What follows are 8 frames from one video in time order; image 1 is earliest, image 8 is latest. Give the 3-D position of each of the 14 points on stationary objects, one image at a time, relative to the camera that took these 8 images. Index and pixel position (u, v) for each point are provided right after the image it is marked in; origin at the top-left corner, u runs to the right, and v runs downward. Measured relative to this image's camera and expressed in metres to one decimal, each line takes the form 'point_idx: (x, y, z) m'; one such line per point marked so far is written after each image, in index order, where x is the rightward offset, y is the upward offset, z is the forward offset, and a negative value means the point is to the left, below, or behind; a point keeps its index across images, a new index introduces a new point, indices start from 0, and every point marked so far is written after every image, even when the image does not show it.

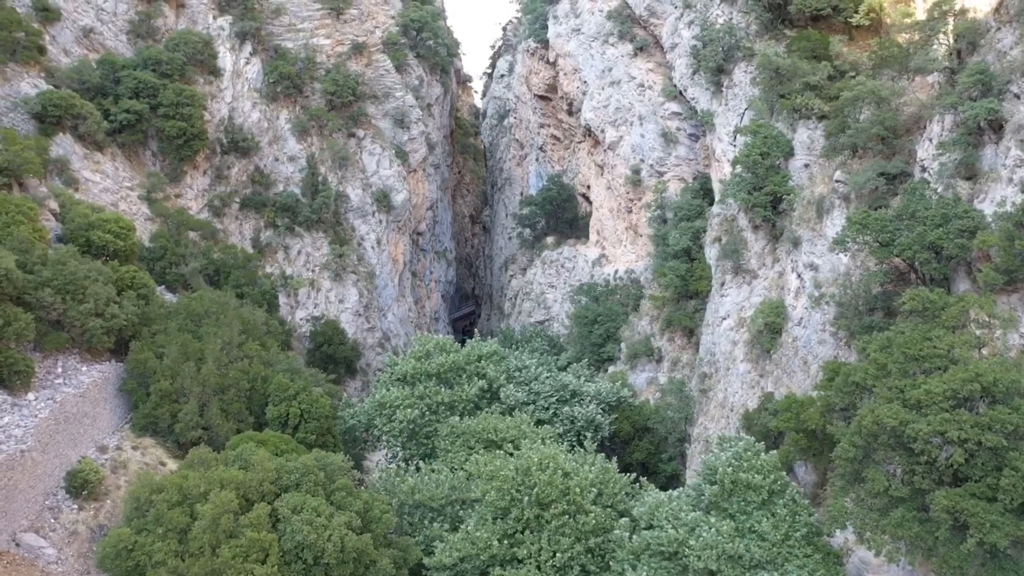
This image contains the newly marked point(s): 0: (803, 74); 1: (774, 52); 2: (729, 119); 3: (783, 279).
0: (+6.1, +4.5, +14.7) m
1: (+5.8, +5.2, +15.6) m
2: (+5.1, +4.0, +16.5) m
3: (+5.5, +0.2, +14.3) m
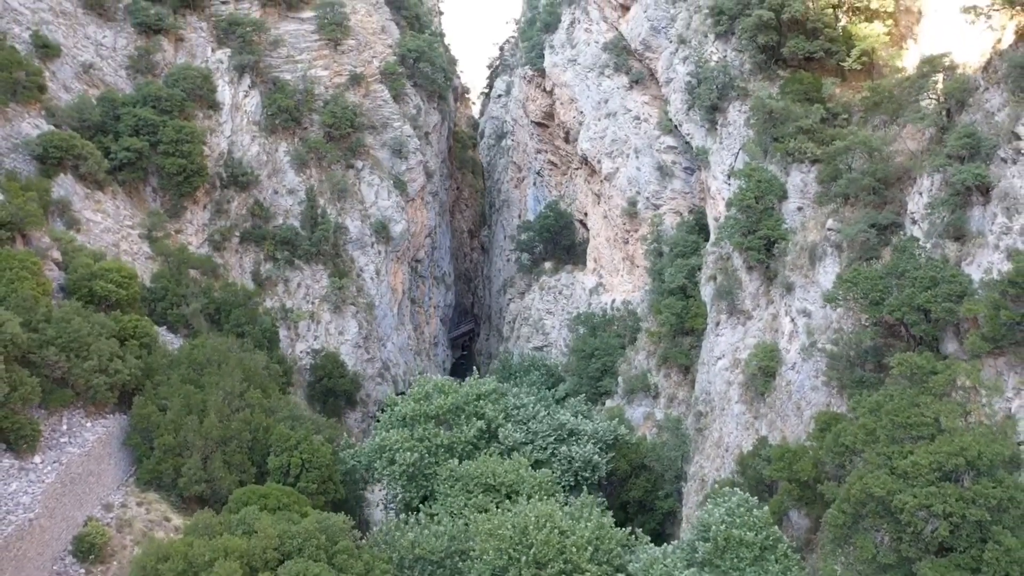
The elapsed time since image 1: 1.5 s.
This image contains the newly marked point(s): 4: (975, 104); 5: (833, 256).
0: (+6.0, +3.6, +14.9) m
1: (+5.7, +4.3, +15.7) m
2: (+5.0, +3.1, +16.7) m
3: (+5.4, -0.7, +14.5) m
4: (+7.3, +2.9, +11.1) m
5: (+6.0, +0.6, +13.2) m
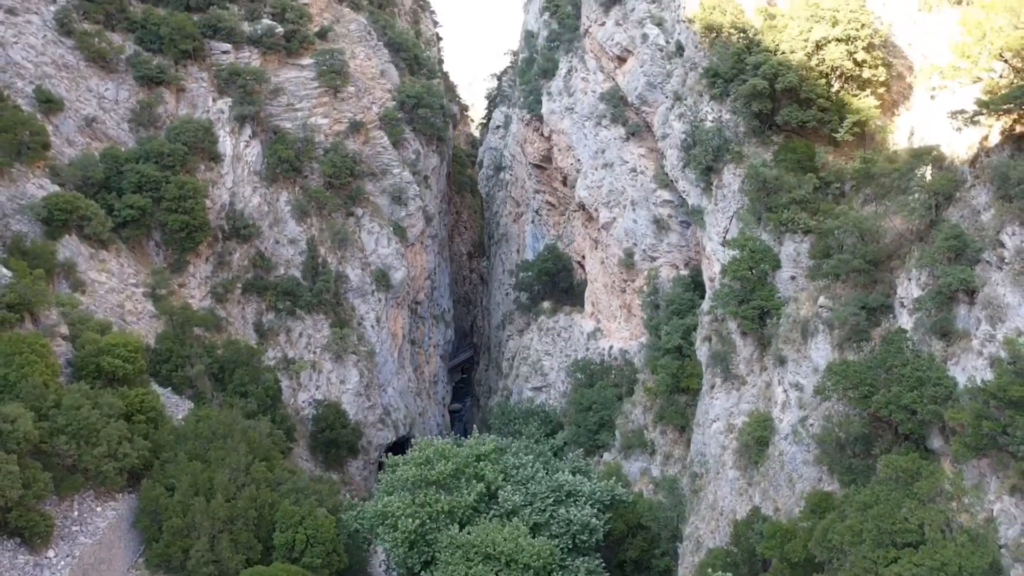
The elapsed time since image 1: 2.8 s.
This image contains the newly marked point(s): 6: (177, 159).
0: (+6.0, +2.1, +15.2) m
1: (+5.7, +2.9, +16.0) m
2: (+5.0, +1.6, +16.9) m
3: (+5.4, -2.2, +14.8) m
4: (+7.3, +1.4, +11.4) m
5: (+6.0, -0.9, +13.5) m
6: (-9.3, +3.6, +19.7) m
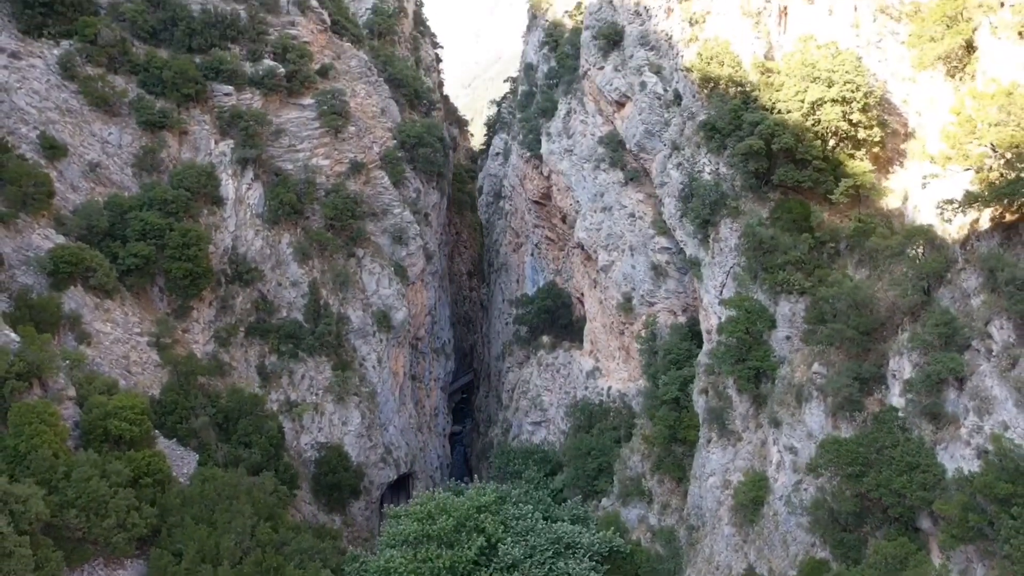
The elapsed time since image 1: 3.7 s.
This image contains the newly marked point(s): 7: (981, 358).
0: (+6.0, +0.8, +15.4) m
1: (+5.7, +1.6, +16.3) m
2: (+4.9, +0.4, +17.2) m
3: (+5.4, -3.5, +15.1) m
4: (+7.3, +0.1, +11.7) m
5: (+5.9, -2.2, +13.7) m
6: (-9.4, +2.3, +20.0) m
7: (+7.1, -1.1, +10.7) m
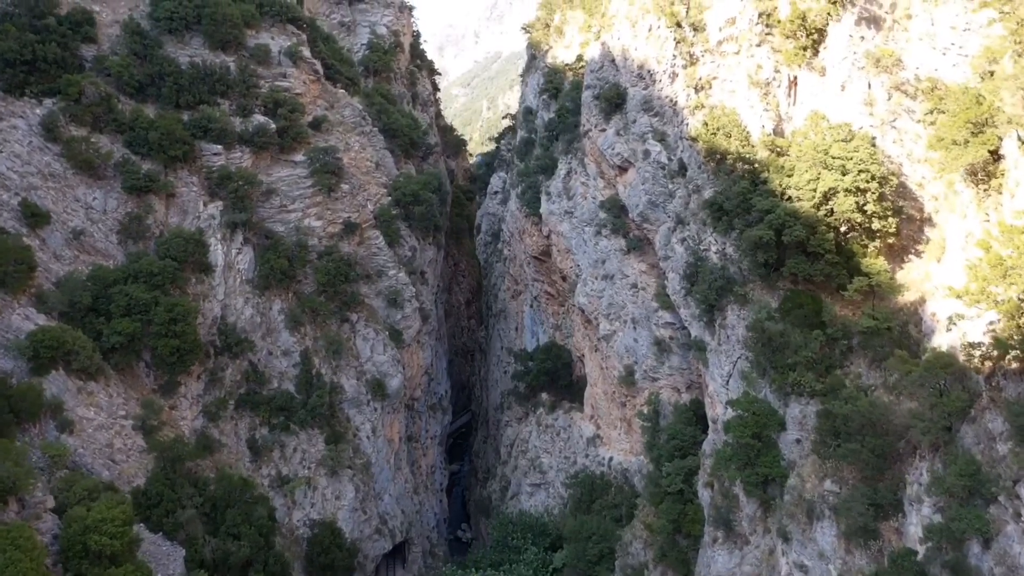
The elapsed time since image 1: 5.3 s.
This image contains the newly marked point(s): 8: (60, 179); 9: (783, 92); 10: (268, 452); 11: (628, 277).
0: (+5.9, -1.3, +14.7) m
1: (+5.6, -0.5, +15.6) m
2: (+4.9, -1.7, +16.5) m
3: (+5.3, -5.6, +14.5) m
4: (+7.2, -2.0, +11.0) m
5: (+5.9, -4.3, +13.1) m
6: (-9.4, +0.3, +19.3) m
7: (+7.1, -3.2, +10.1) m
8: (-12.7, +3.0, +19.9) m
9: (+6.7, +4.8, +17.4) m
10: (-6.8, -4.6, +19.9) m
11: (+3.3, +0.3, +19.9) m
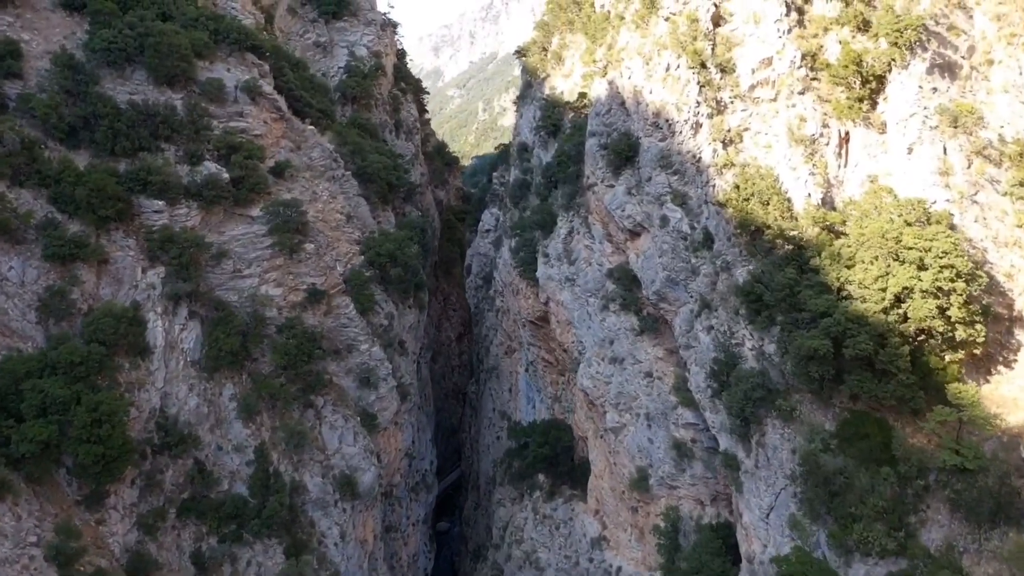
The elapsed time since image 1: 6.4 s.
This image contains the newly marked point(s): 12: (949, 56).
0: (+5.7, -3.4, +11.6) m
1: (+5.4, -2.6, +12.5) m
2: (+4.7, -3.8, +13.4) m
3: (+5.2, -7.7, +11.4) m
4: (+7.0, -4.2, +7.9) m
5: (+5.7, -6.4, +10.0) m
6: (-9.6, -1.8, +16.2) m
7: (+6.9, -5.3, +7.0) m
8: (-12.9, +0.9, +16.8) m
9: (+6.5, +2.8, +14.3) m
10: (-7.0, -6.7, +16.8) m
11: (+3.1, -1.8, +16.8) m
12: (+8.2, +4.4, +13.3) m
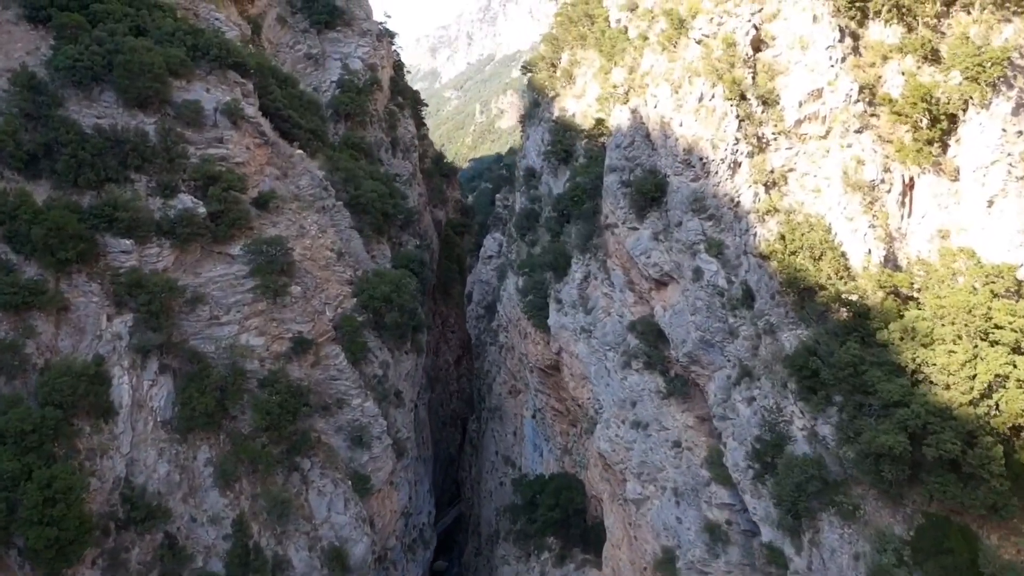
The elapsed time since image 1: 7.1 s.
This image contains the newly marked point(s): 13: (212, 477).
0: (+6.0, -4.6, +9.8) m
1: (+5.7, -3.8, +10.6) m
2: (+4.9, -5.0, +11.6) m
3: (+5.4, -8.9, +9.6) m
4: (+7.3, -5.4, +6.1) m
5: (+6.0, -7.6, +8.2) m
6: (-9.4, -3.0, +14.2) m
7: (+7.1, -6.6, +5.1) m
8: (-12.7, -0.2, +14.8) m
9: (+6.7, +1.5, +12.4) m
10: (-6.8, -7.9, +14.9) m
11: (+3.3, -3.0, +14.9) m
12: (+8.5, +3.1, +11.4) m
13: (-6.8, -4.2, +16.0) m
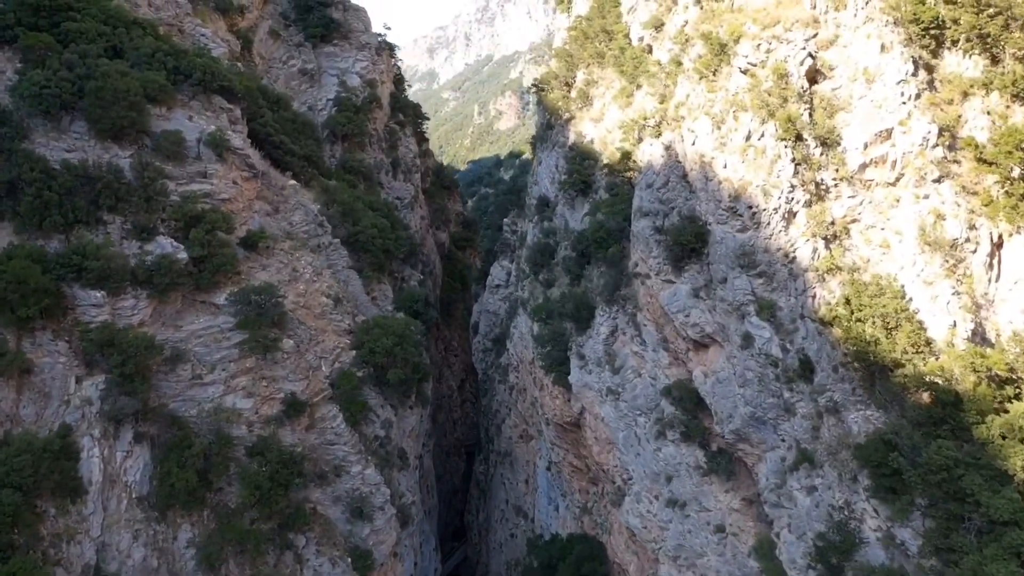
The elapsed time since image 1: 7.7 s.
0: (+6.4, -5.8, +8.0) m
1: (+6.1, -5.0, +8.9) m
2: (+5.3, -6.2, +9.8) m
3: (+5.8, -10.1, +7.9) m
4: (+7.7, -6.6, +4.4) m
5: (+6.4, -8.8, +6.5) m
6: (-9.0, -4.2, +12.4) m
7: (+7.6, -7.8, +3.4) m
8: (-12.3, -1.4, +13.0) m
9: (+7.1, +0.4, +10.6) m
10: (-6.4, -9.1, +13.1) m
11: (+3.7, -4.1, +13.2) m
12: (+8.9, +2.0, +9.7) m
13: (-6.4, -5.4, +14.2) m
